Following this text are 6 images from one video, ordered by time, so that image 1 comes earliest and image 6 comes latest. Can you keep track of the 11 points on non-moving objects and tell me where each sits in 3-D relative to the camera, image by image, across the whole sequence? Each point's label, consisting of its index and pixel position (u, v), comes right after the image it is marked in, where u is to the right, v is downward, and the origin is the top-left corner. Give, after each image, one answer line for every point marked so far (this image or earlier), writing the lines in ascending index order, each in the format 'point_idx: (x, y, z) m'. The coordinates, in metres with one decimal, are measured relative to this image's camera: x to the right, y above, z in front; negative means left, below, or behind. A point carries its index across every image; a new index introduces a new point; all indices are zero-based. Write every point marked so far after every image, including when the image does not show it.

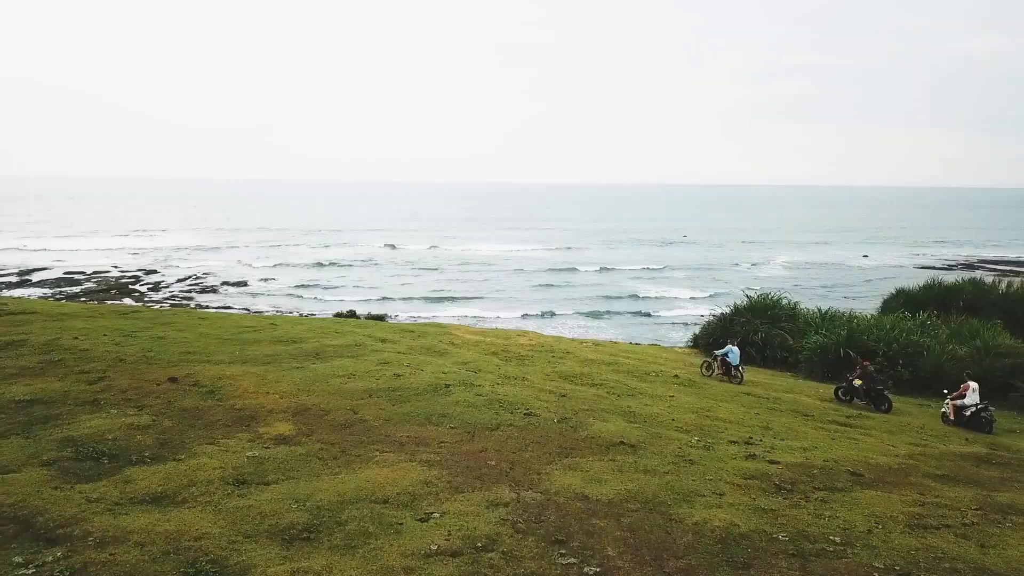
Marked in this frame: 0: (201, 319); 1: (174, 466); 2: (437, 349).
0: (-5.4, -0.6, +9.7) m
1: (-2.6, -1.4, +4.3) m
2: (-1.2, -1.0, +8.8) m
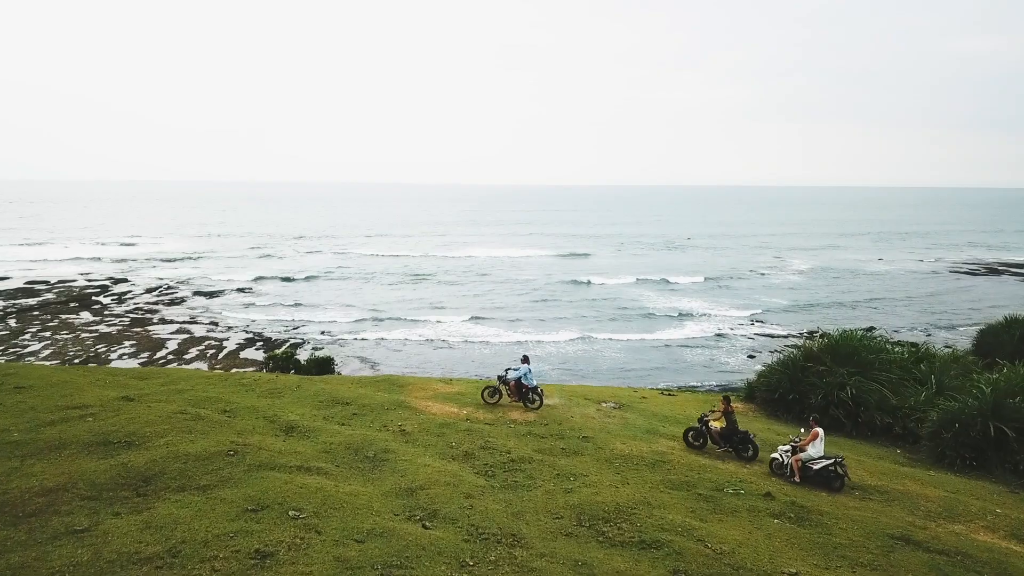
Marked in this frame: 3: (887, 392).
0: (-5.5, -1.2, +6.2) m
1: (-2.7, -1.9, +0.8) m
2: (-1.3, -1.6, +5.3) m
3: (+5.8, -1.6, +8.7) m
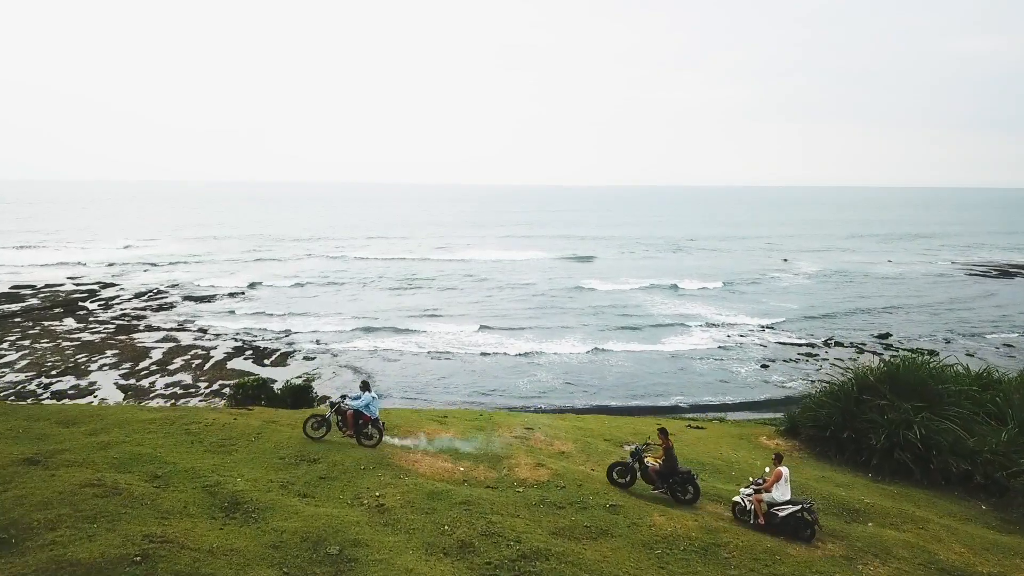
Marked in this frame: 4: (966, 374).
0: (-5.4, -1.5, +4.9) m
1: (-2.6, -2.2, -0.6) m
2: (-1.2, -1.8, +4.0) m
3: (+5.9, -1.9, +7.4) m
4: (+7.4, -1.4, +9.1) m
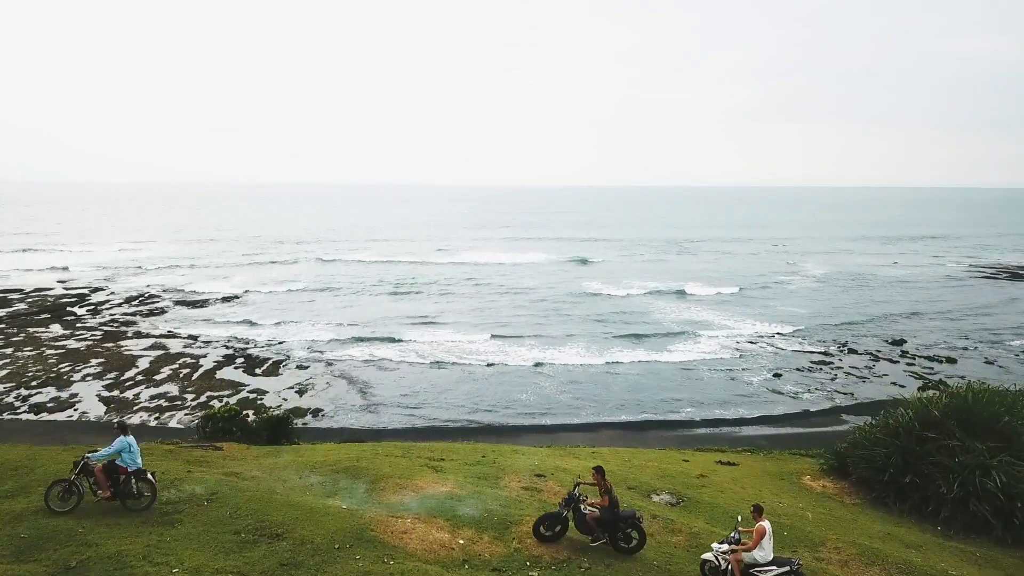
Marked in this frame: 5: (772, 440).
0: (-5.3, -1.7, +3.8) m
1: (-2.5, -2.5, -1.7) m
2: (-1.1, -2.1, +2.8) m
3: (+6.0, -2.1, +6.3) m
4: (+7.5, -1.7, +8.0) m
5: (+8.5, -5.0, +18.4) m
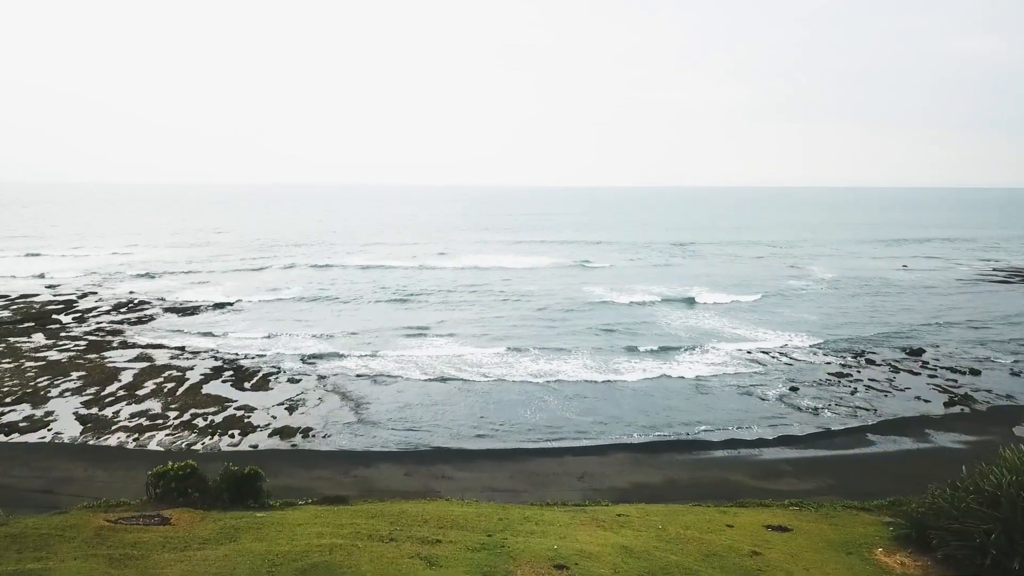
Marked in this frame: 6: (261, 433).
0: (-5.2, -2.1, +2.5) m
1: (-2.4, -2.9, -3.0) m
2: (-1.0, -2.5, +1.5) m
3: (+6.1, -2.5, +5.0) m
4: (+7.6, -2.1, +6.7) m
5: (+8.6, -5.4, +17.1) m
6: (-8.7, -5.0, +19.5) m
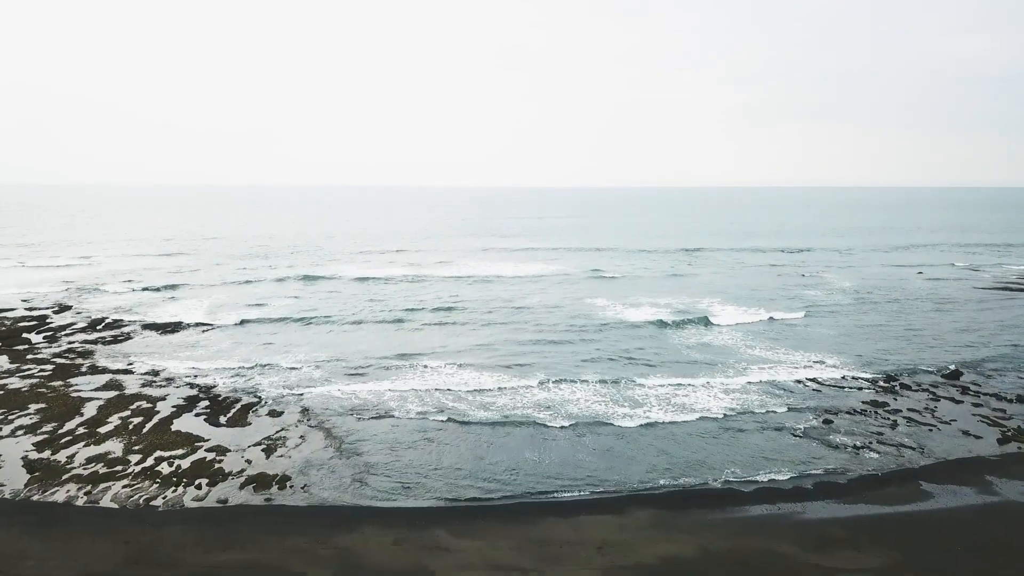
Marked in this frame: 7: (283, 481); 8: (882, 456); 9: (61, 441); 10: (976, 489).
0: (-5.0, -3.0, +0.1) m
1: (-2.3, -3.7, -5.3) m
2: (-0.8, -3.4, -0.8) m
3: (+6.3, -3.4, +2.7) m
4: (+7.8, -2.9, +4.4) m
5: (+8.8, -6.3, +14.8) m
6: (-8.6, -5.9, +17.2) m
7: (-7.1, -5.9, +17.3) m
8: (+12.6, -5.8, +19.1) m
9: (-15.7, -5.3, +19.7) m
10: (+13.9, -6.0, +16.9) m
